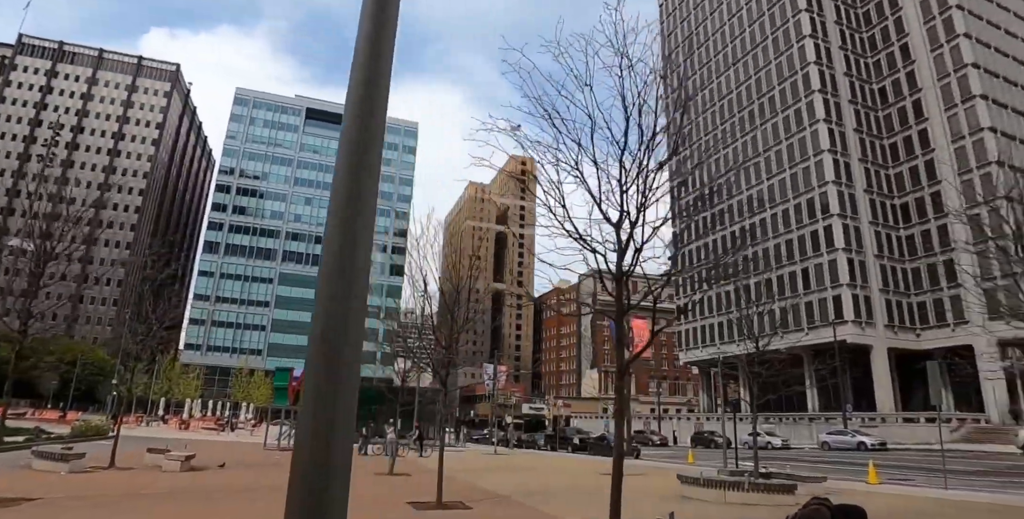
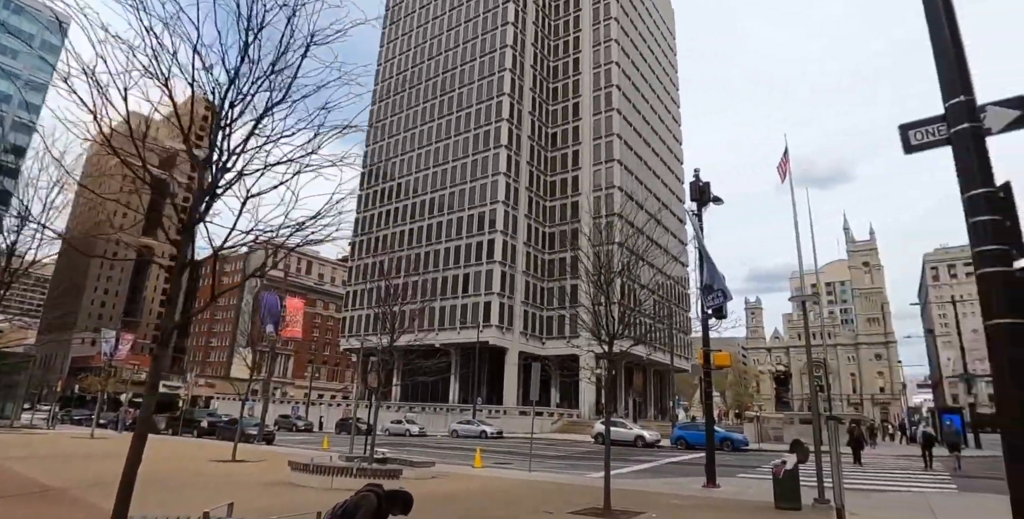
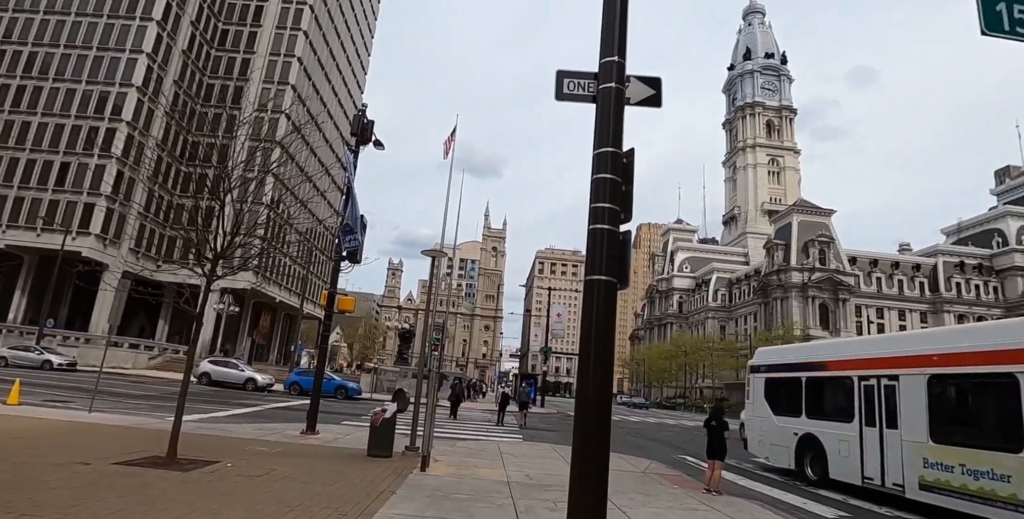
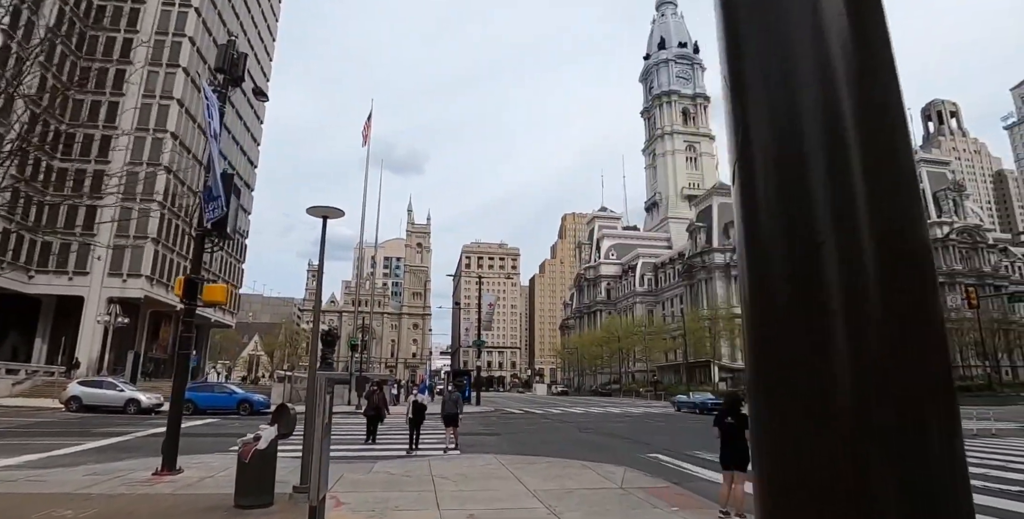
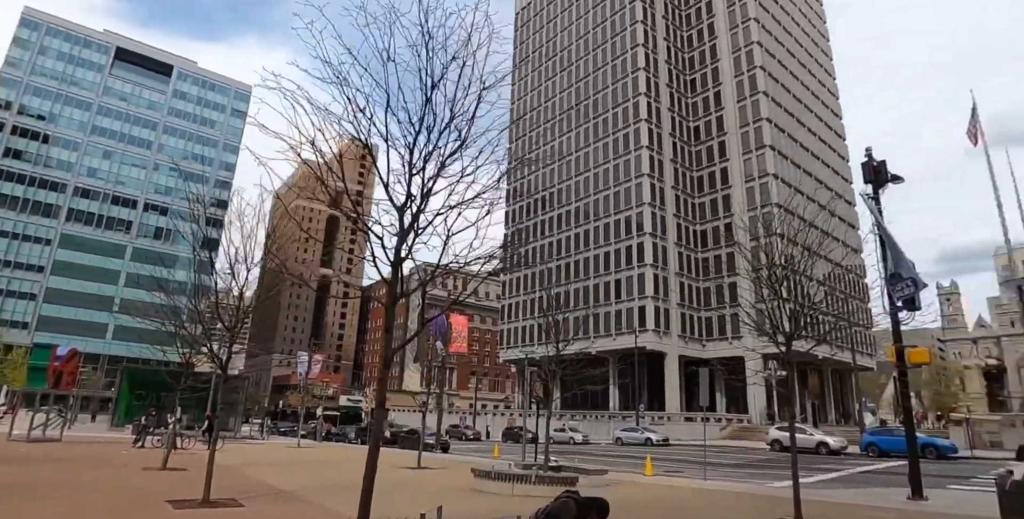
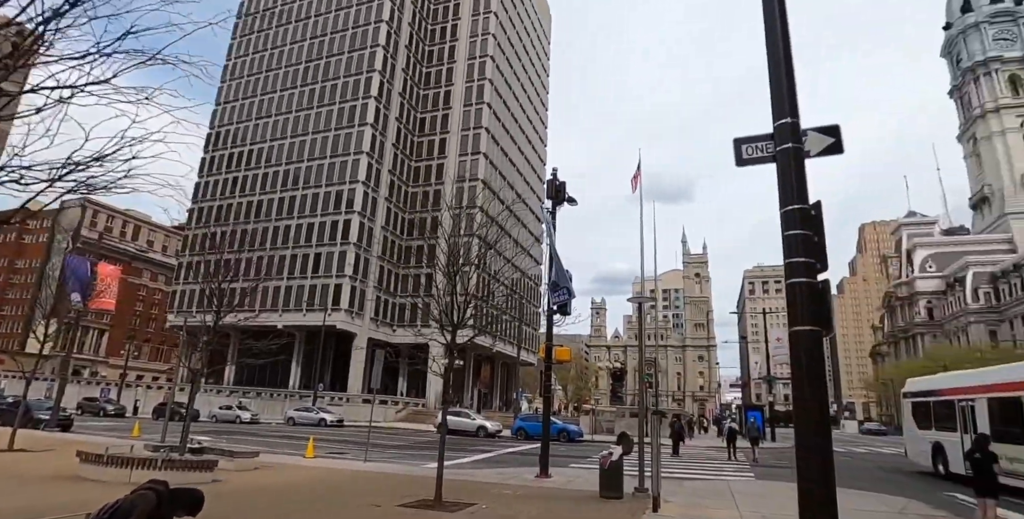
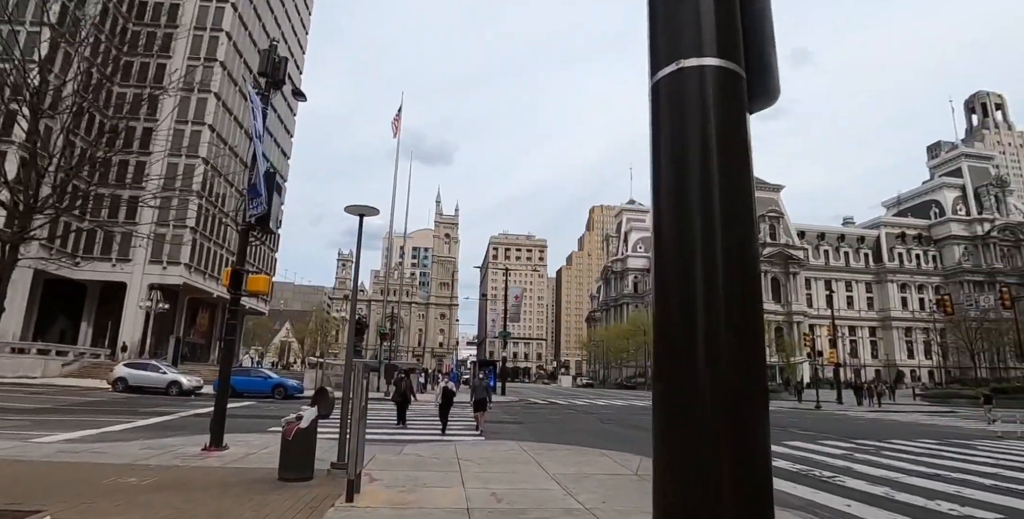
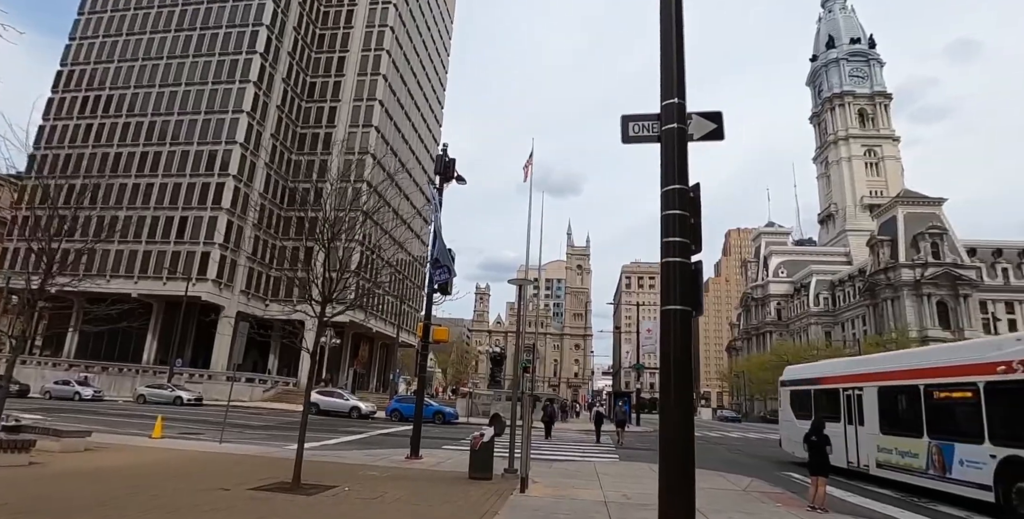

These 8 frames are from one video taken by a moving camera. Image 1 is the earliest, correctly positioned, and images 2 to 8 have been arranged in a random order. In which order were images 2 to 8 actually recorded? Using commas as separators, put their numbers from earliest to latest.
5, 2, 6, 8, 3, 7, 4
